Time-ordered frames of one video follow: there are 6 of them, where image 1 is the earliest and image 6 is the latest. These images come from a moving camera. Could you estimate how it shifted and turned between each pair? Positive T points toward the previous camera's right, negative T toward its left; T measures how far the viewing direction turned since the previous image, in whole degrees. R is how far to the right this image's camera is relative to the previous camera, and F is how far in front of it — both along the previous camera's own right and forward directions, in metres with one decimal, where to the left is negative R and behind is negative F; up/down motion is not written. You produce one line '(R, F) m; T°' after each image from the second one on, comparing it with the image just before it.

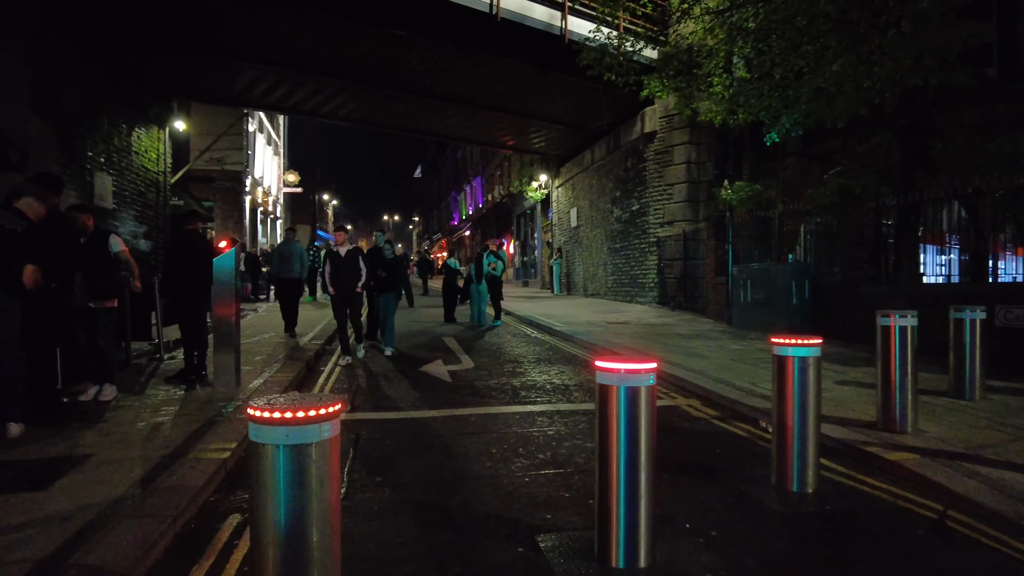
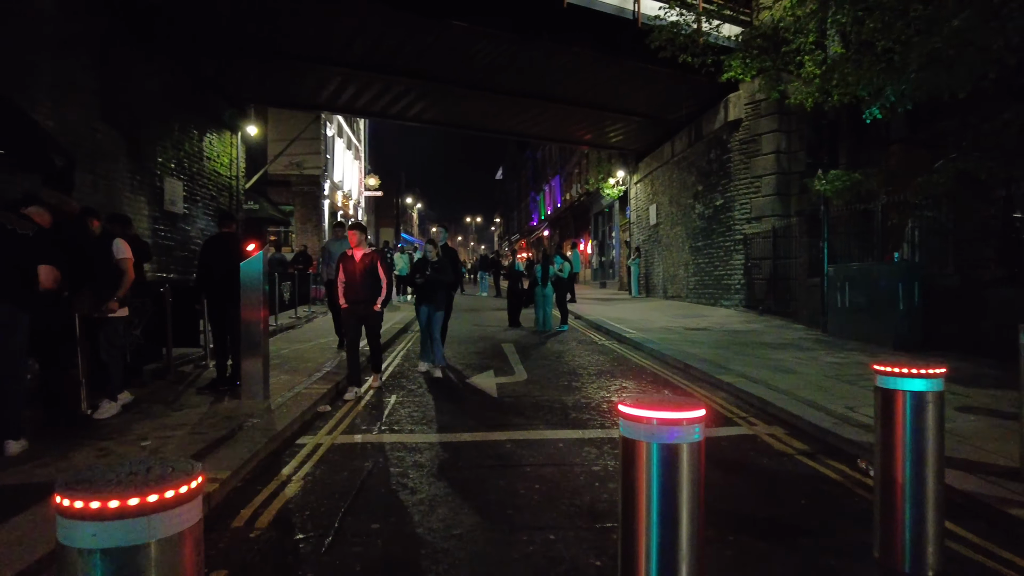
(+0.3, +0.8) m; -7°
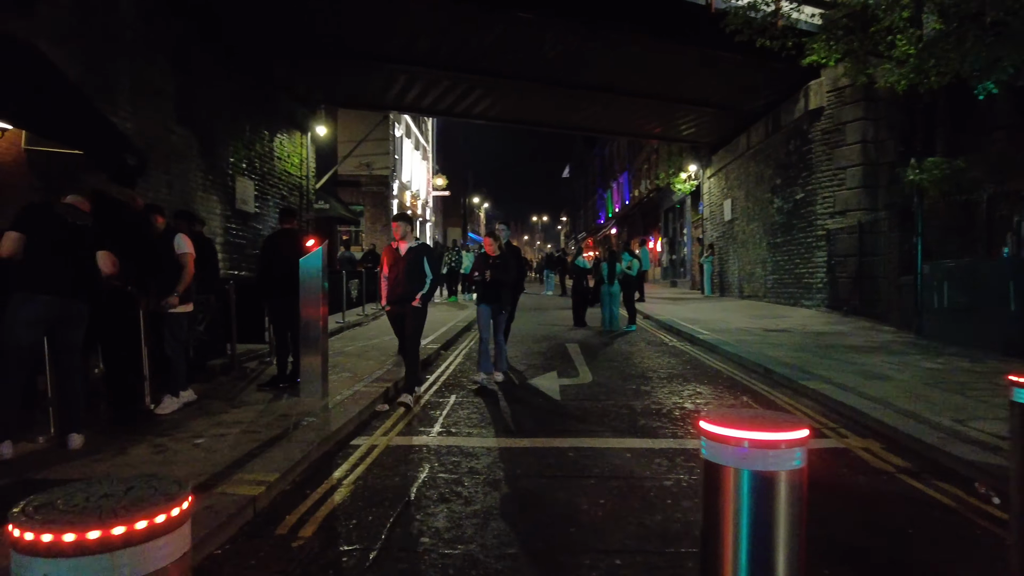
(0.0, +0.3) m; -6°
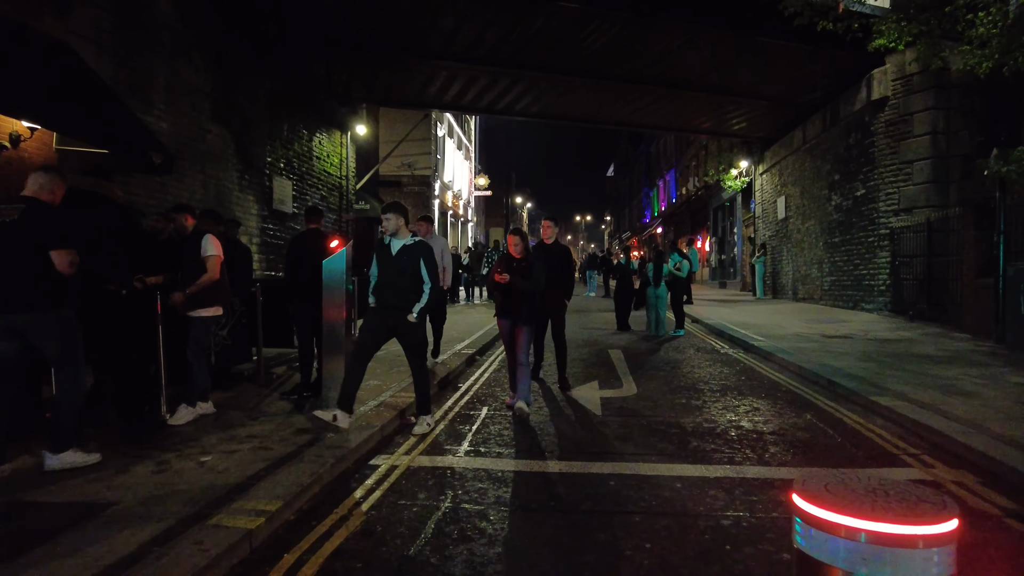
(+0.1, +0.5) m; -4°
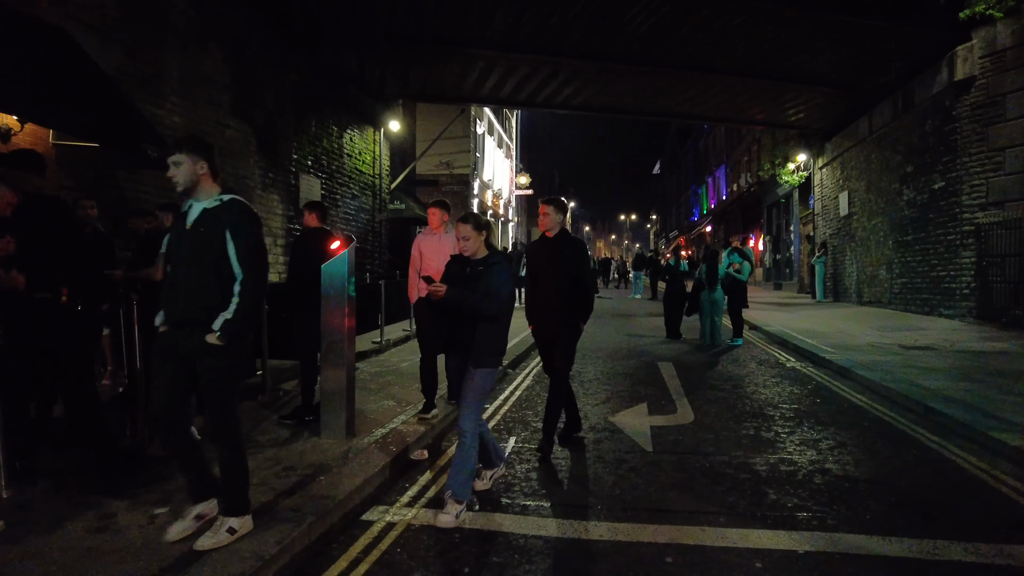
(+0.1, +1.0) m; -4°
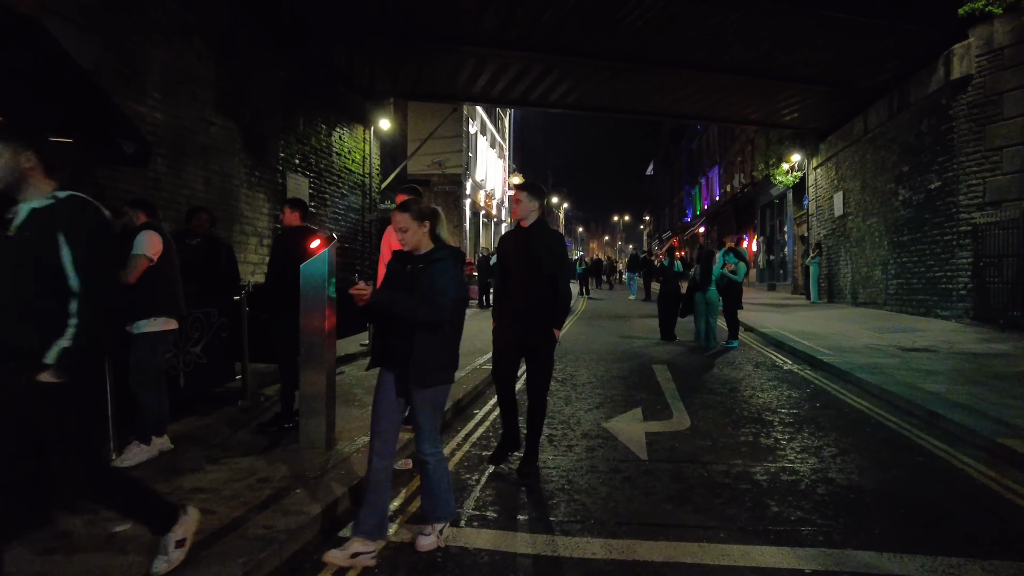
(0.0, +0.2) m; +1°
